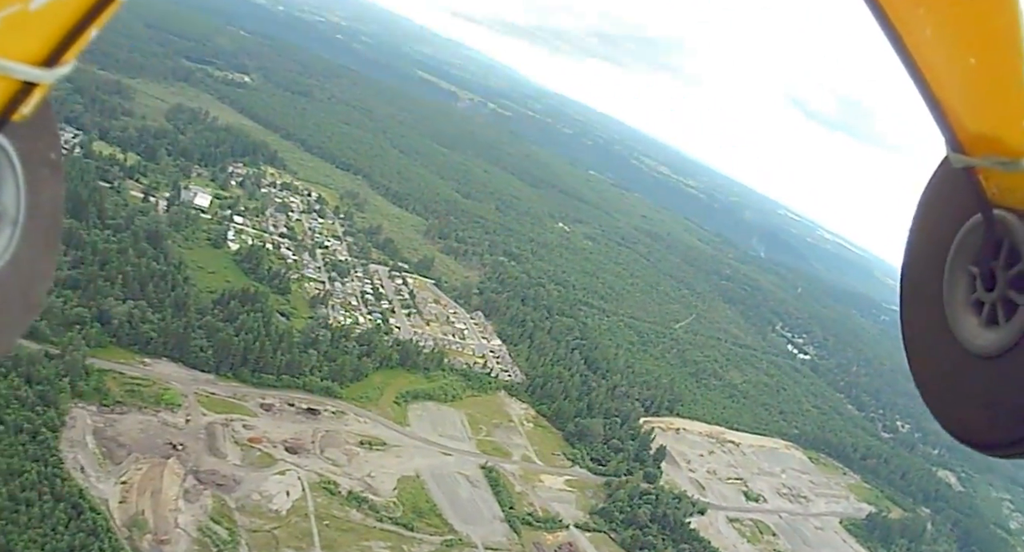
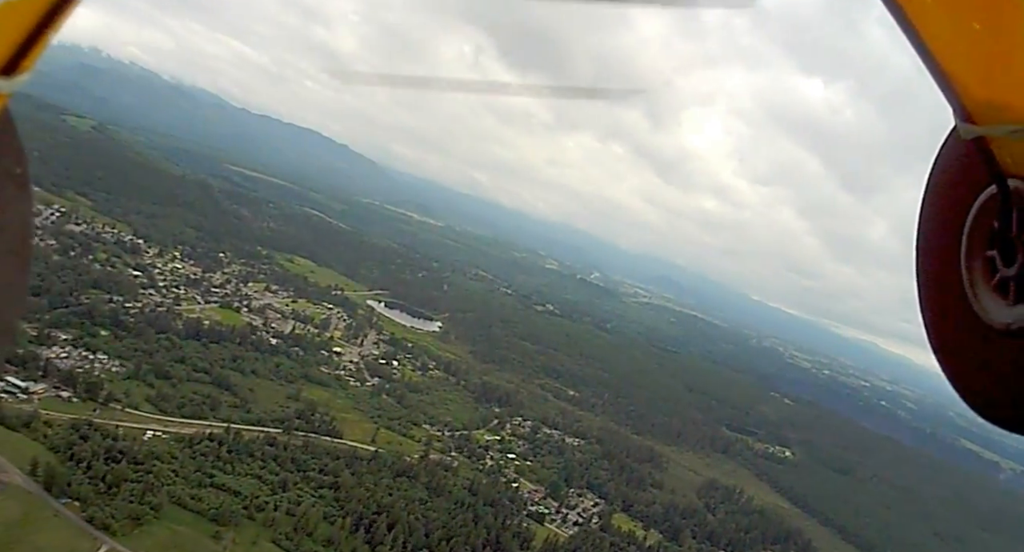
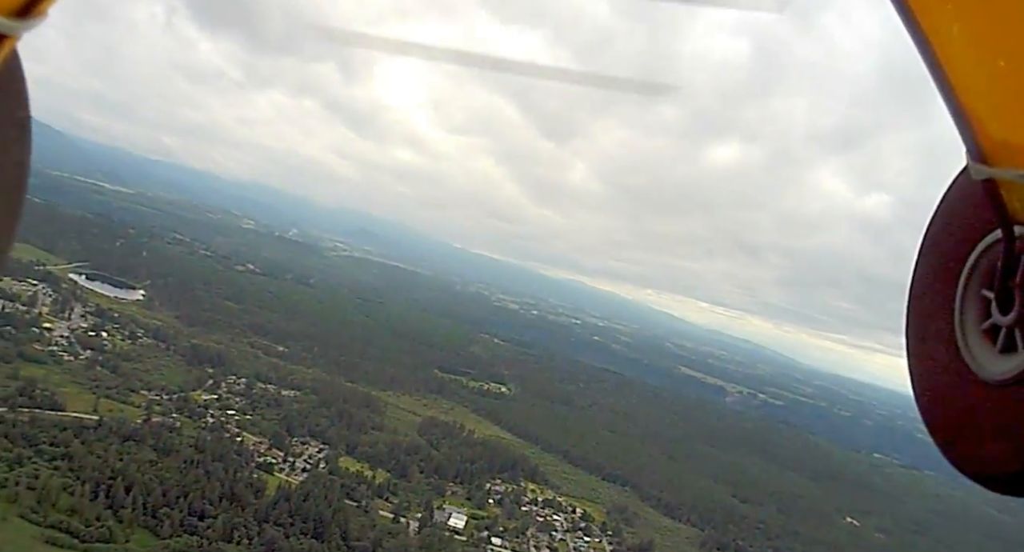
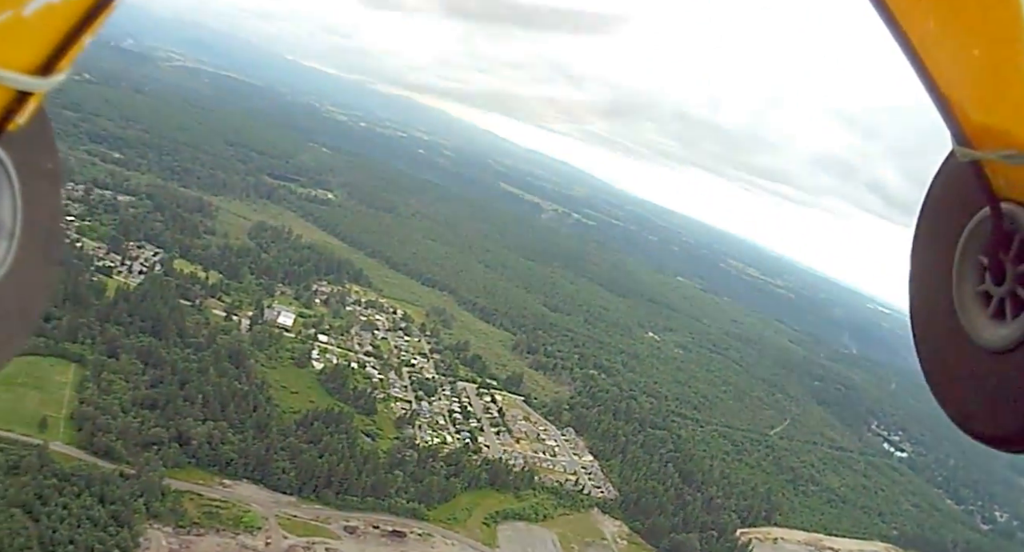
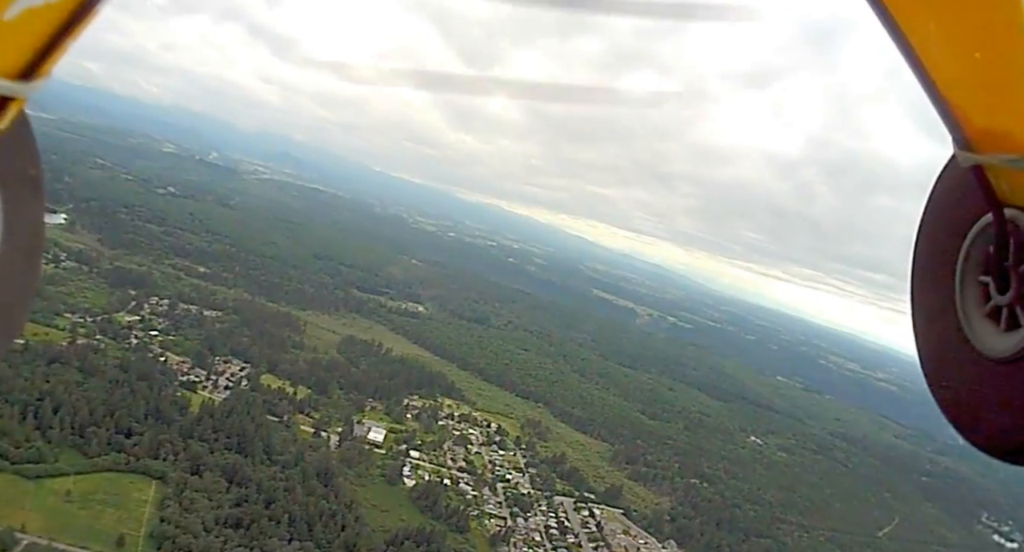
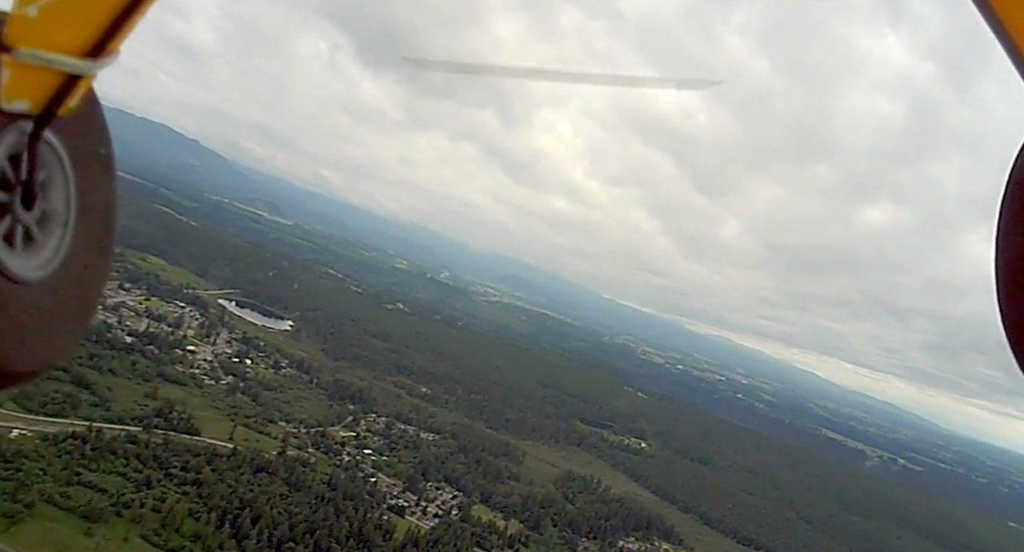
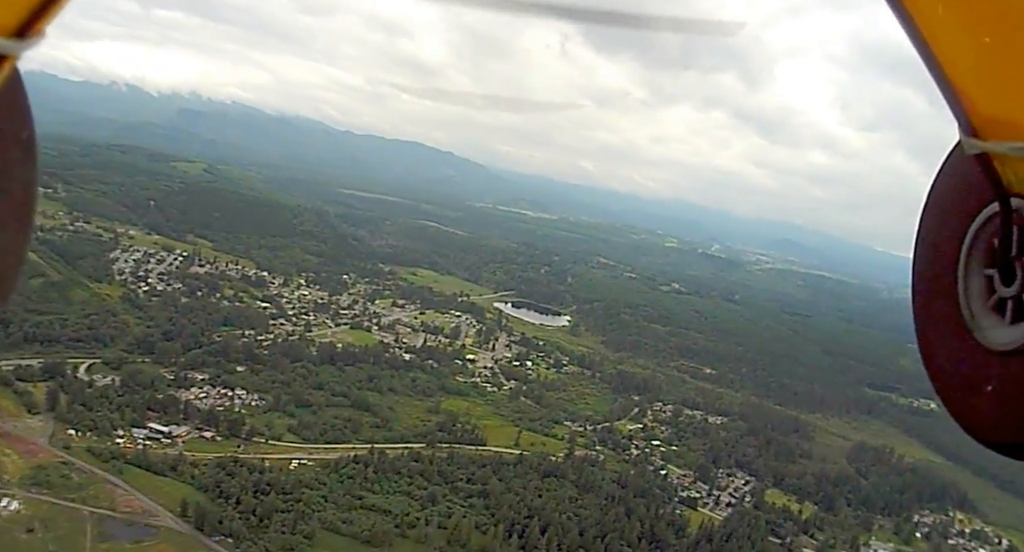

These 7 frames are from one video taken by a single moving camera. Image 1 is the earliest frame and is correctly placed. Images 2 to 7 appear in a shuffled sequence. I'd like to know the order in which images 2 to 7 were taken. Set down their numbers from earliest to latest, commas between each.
4, 5, 3, 6, 2, 7
